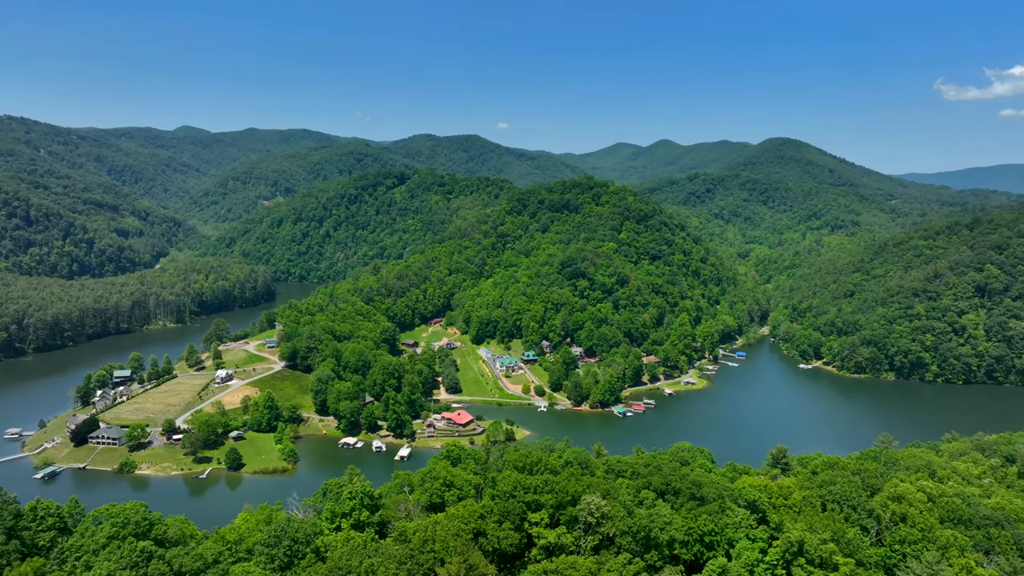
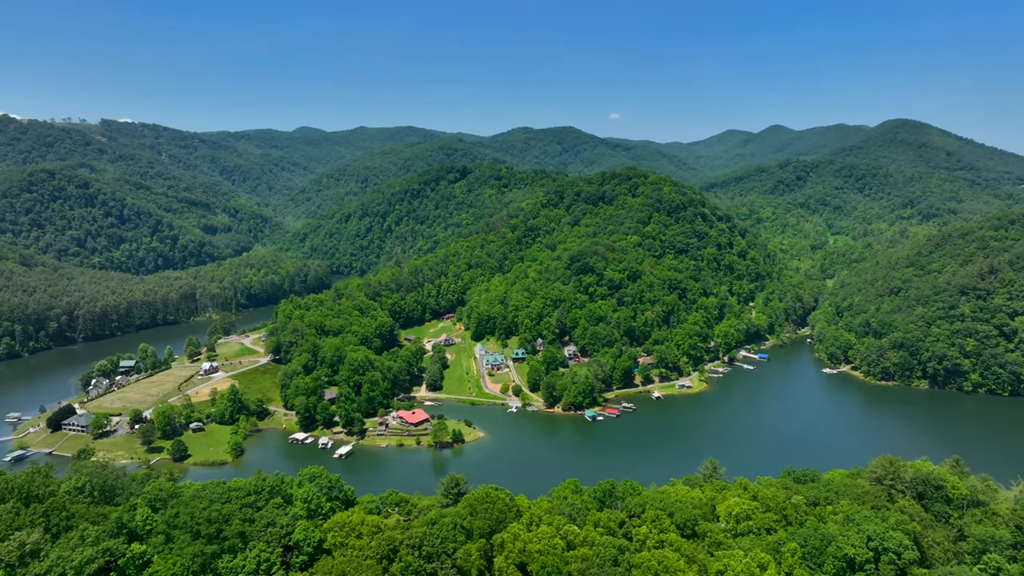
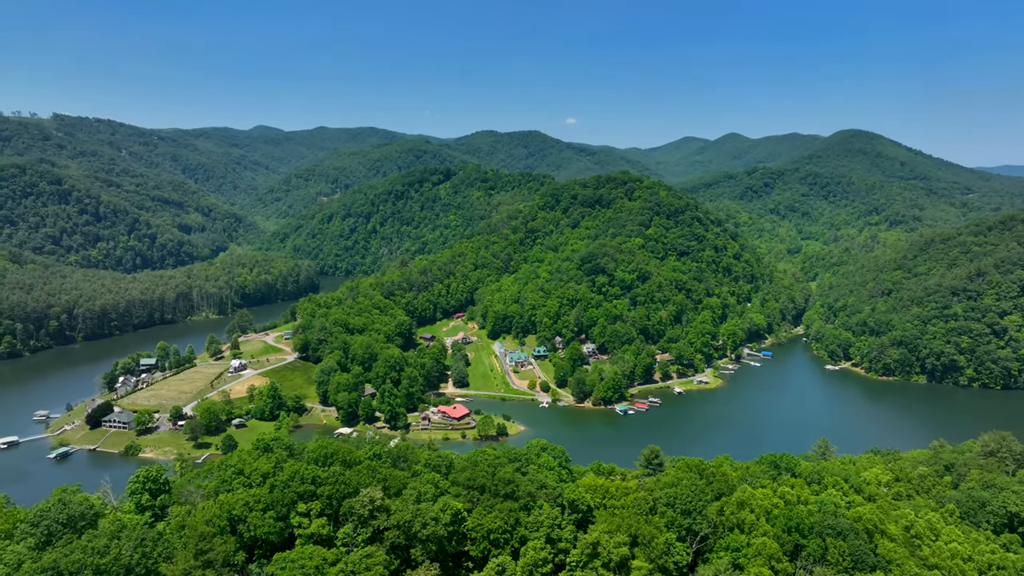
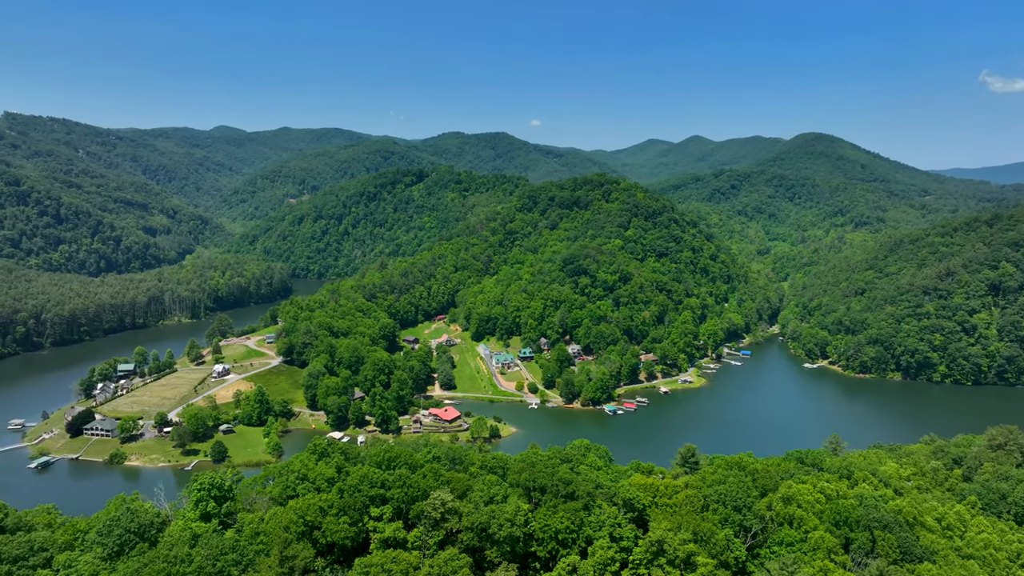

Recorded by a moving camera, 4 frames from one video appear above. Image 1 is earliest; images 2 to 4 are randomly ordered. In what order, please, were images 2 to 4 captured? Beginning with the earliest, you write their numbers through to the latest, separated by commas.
4, 3, 2
